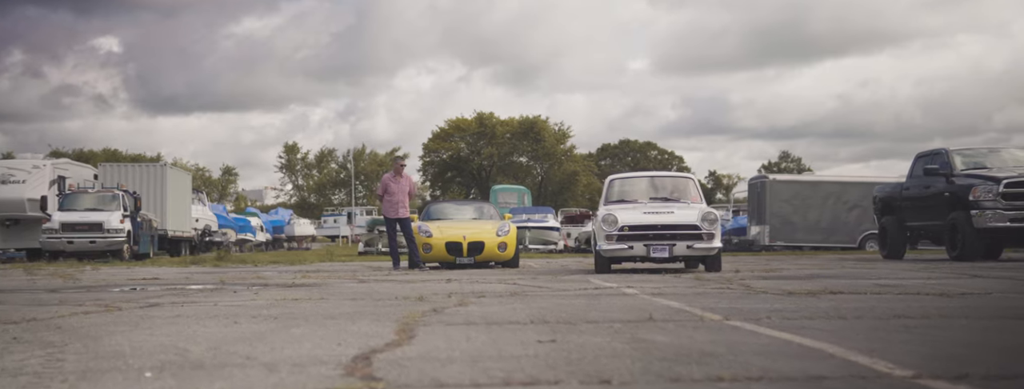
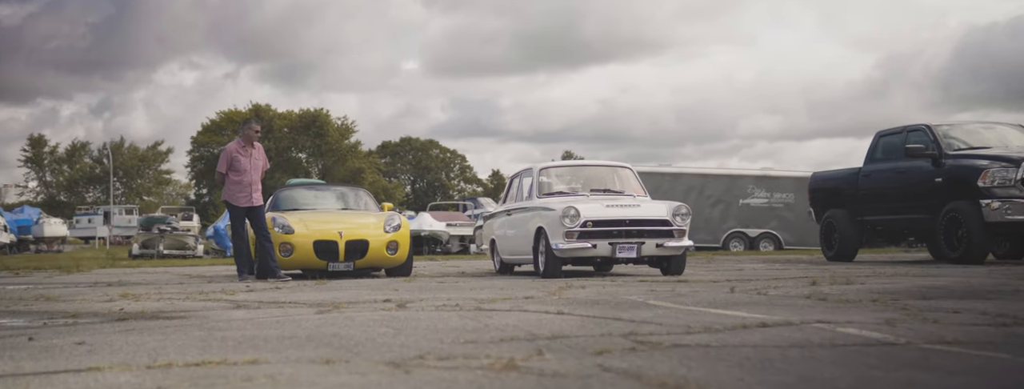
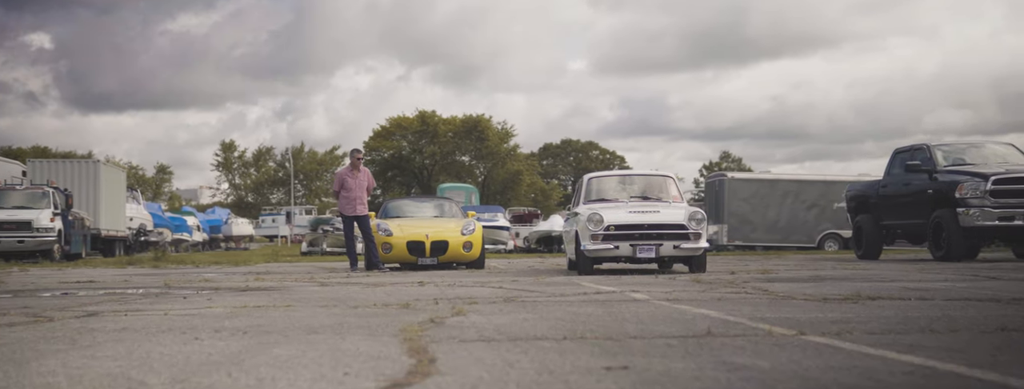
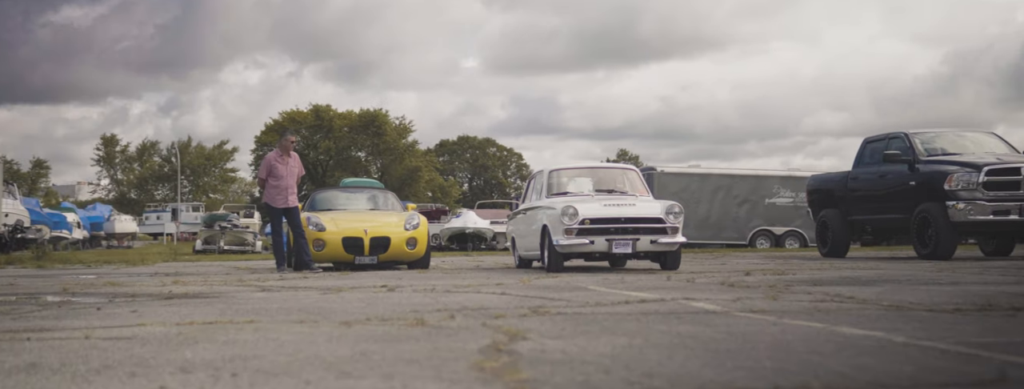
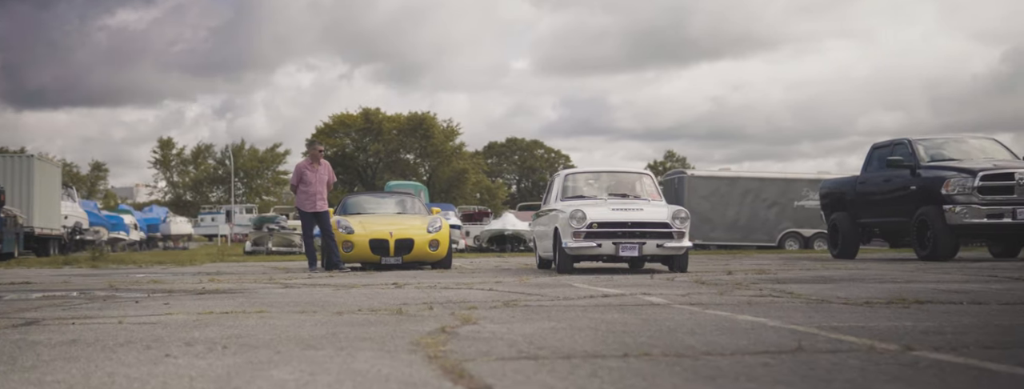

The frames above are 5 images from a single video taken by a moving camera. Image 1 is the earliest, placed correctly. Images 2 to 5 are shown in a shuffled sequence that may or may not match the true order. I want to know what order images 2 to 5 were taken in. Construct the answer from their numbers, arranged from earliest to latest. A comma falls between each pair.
3, 5, 4, 2
